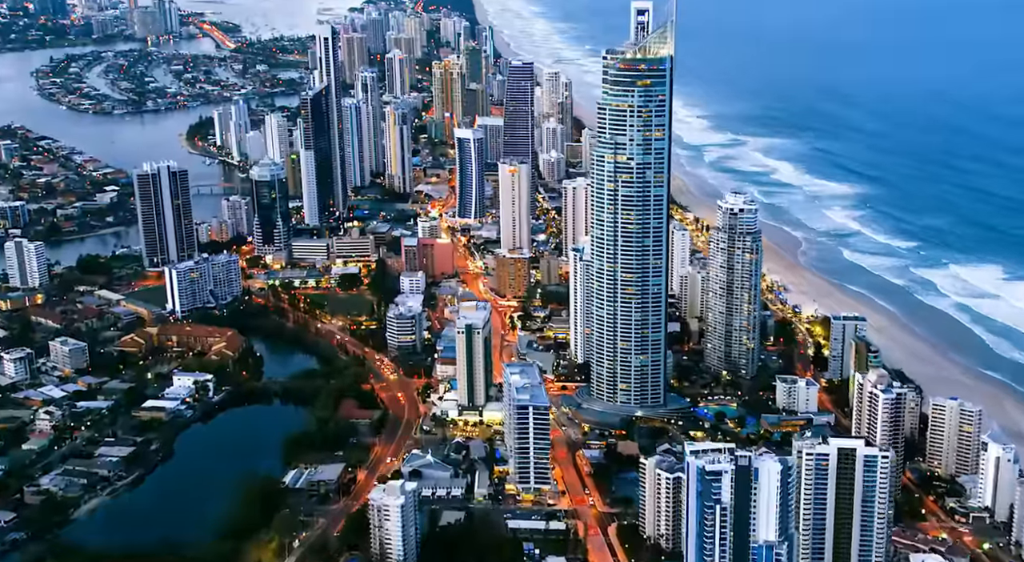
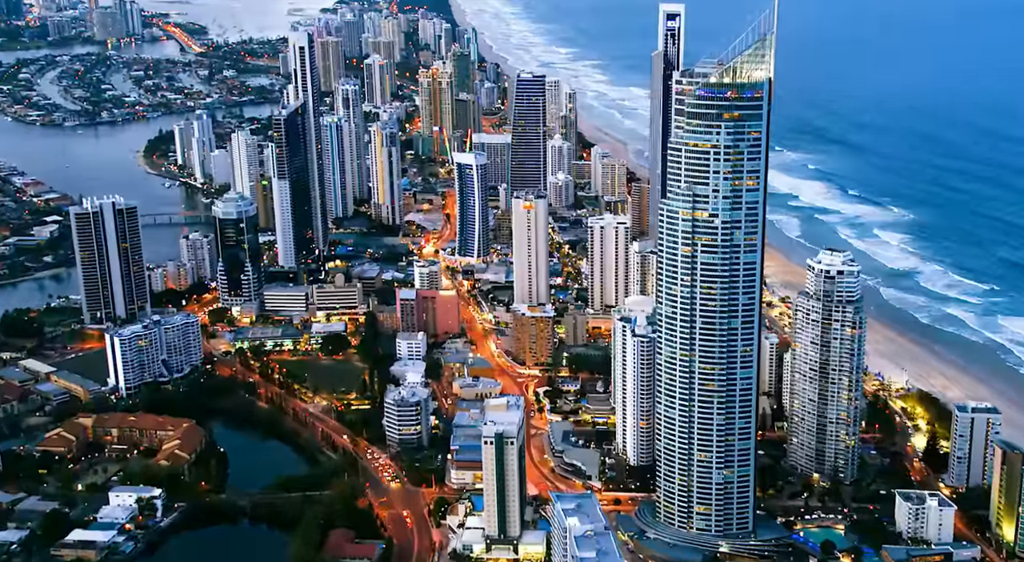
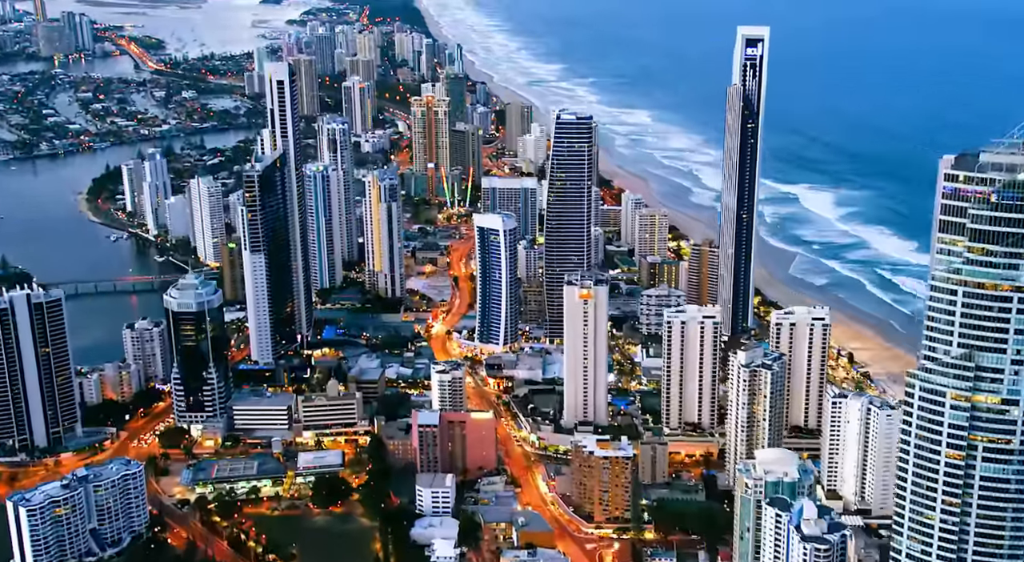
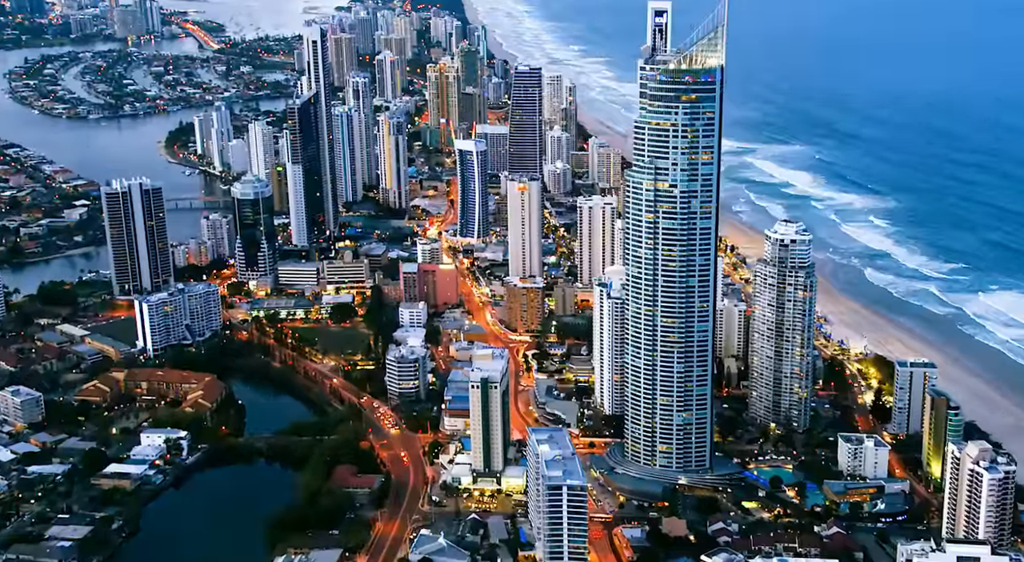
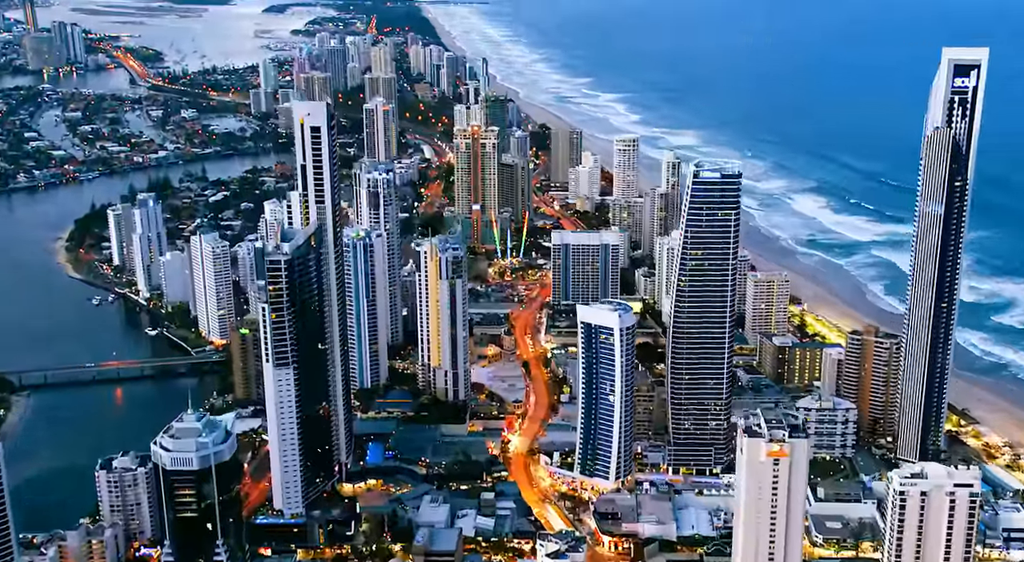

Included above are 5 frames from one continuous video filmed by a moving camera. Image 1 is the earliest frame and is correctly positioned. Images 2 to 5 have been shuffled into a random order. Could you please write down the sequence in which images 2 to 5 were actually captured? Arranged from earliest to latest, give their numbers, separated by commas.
4, 2, 3, 5
